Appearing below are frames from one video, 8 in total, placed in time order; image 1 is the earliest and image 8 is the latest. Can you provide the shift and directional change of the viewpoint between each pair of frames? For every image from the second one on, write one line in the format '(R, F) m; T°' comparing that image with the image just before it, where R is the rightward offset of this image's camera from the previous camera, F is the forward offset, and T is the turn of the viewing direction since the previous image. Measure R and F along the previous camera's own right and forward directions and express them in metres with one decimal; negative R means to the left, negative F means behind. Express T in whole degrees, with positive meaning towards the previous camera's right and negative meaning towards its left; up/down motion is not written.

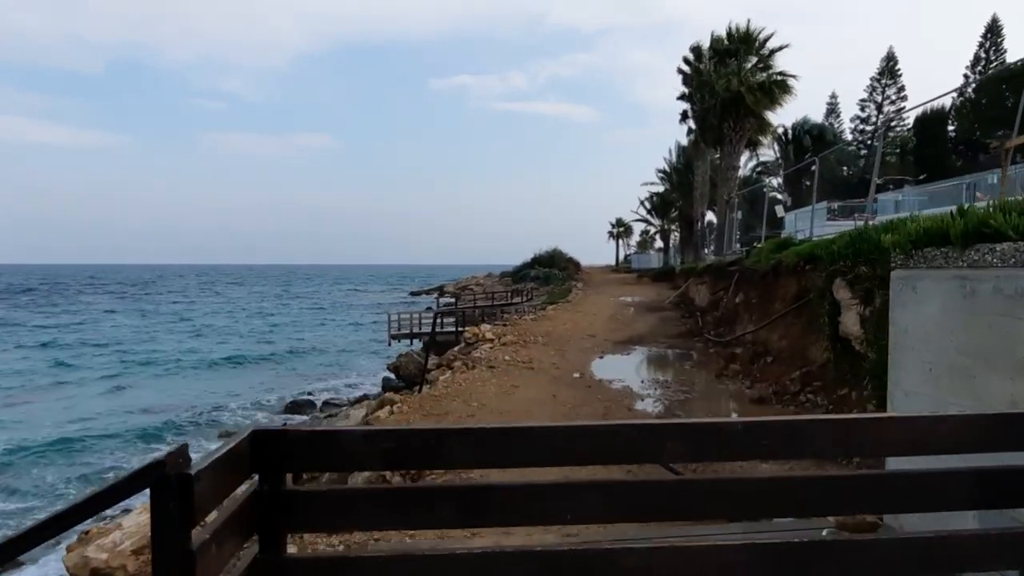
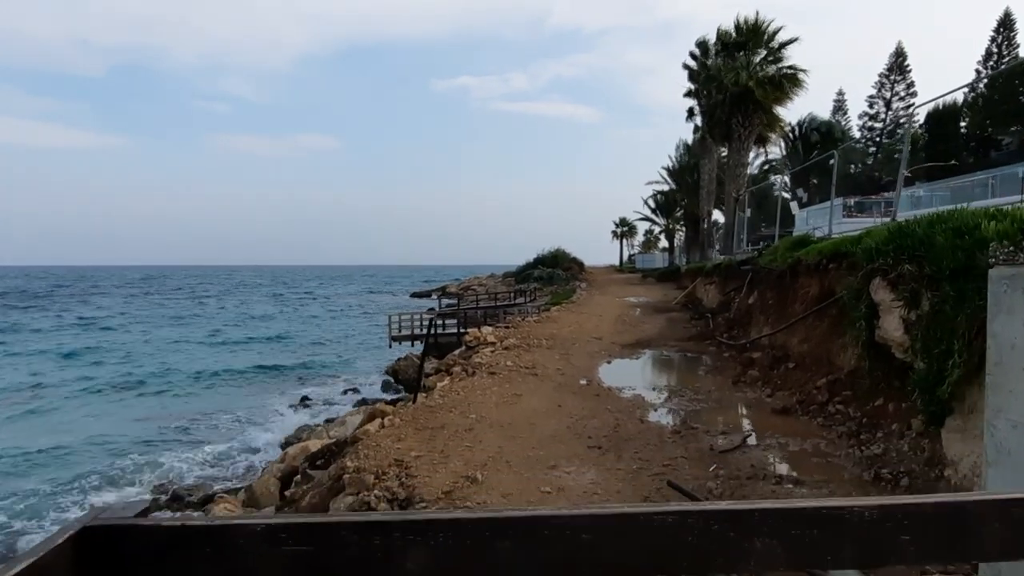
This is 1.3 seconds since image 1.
(0.0, +0.7) m; 0°
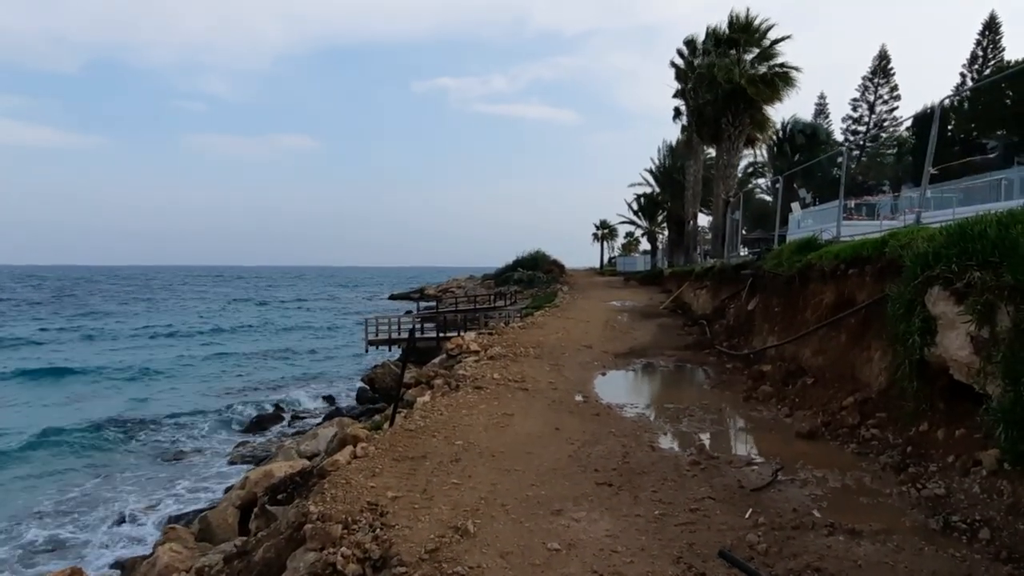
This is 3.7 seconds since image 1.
(-0.2, +1.1) m; +2°
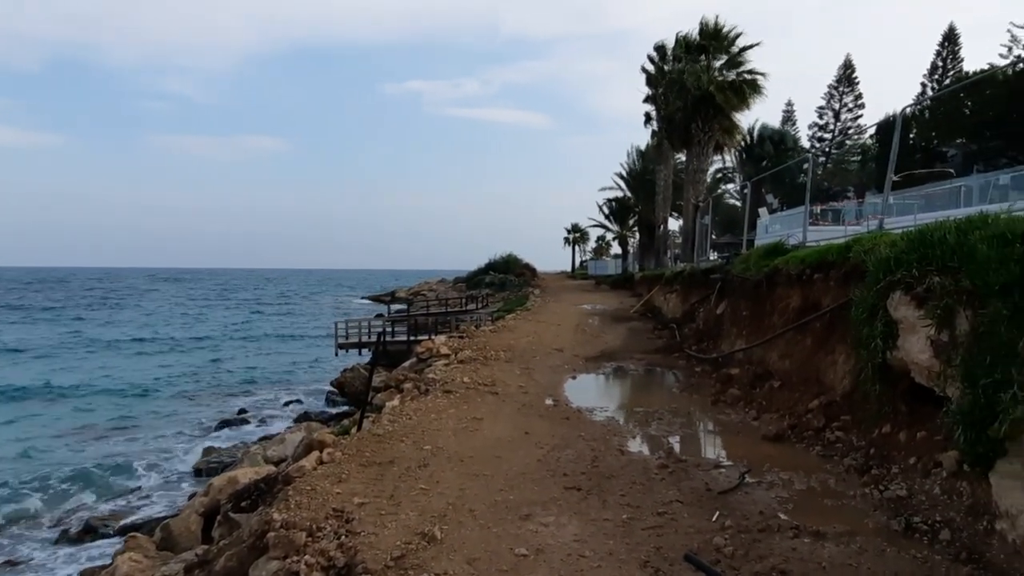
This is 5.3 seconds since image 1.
(0.0, +0.1) m; +2°
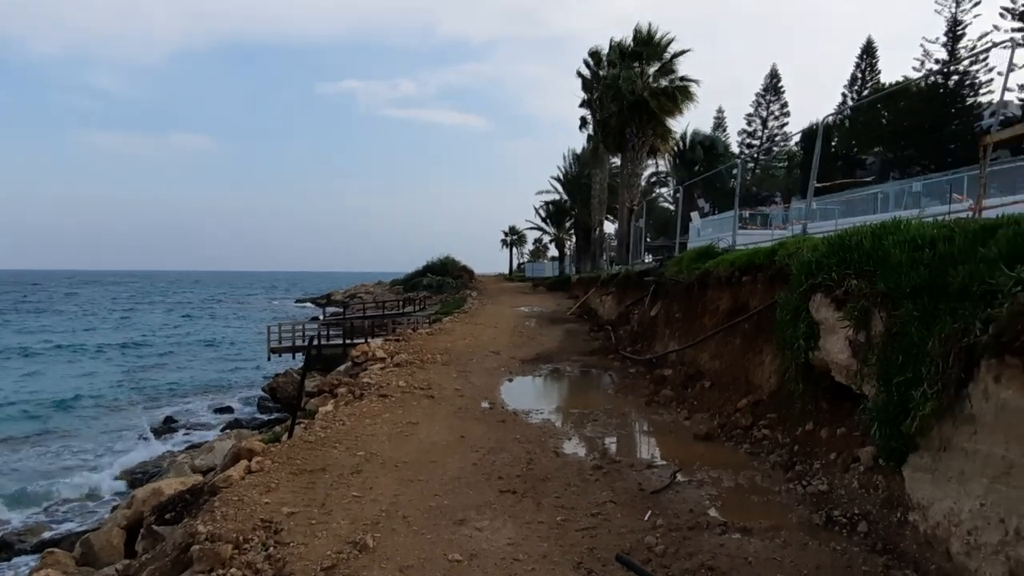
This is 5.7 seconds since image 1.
(0.0, +0.1) m; +5°
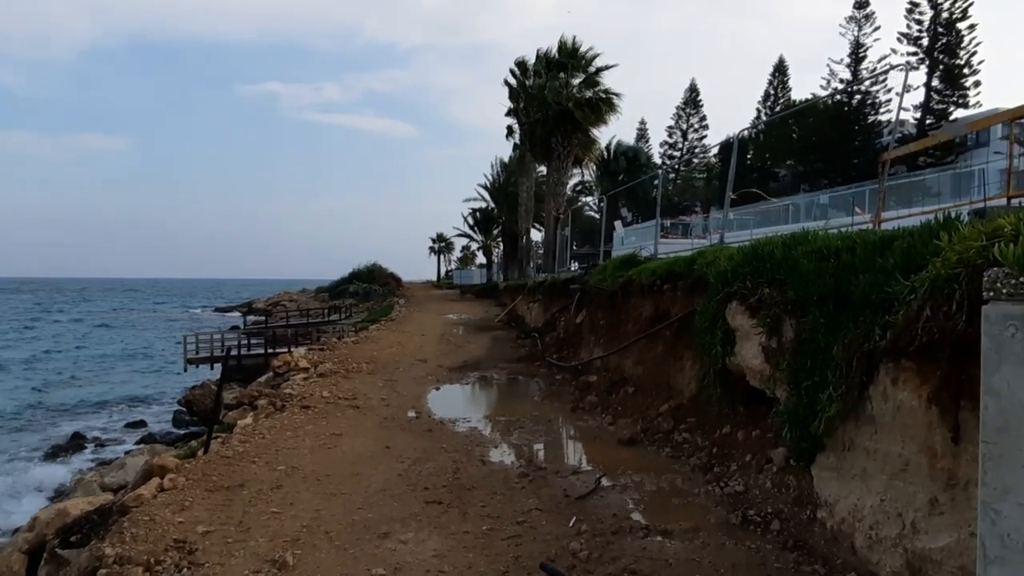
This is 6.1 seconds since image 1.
(0.0, 0.0) m; +6°
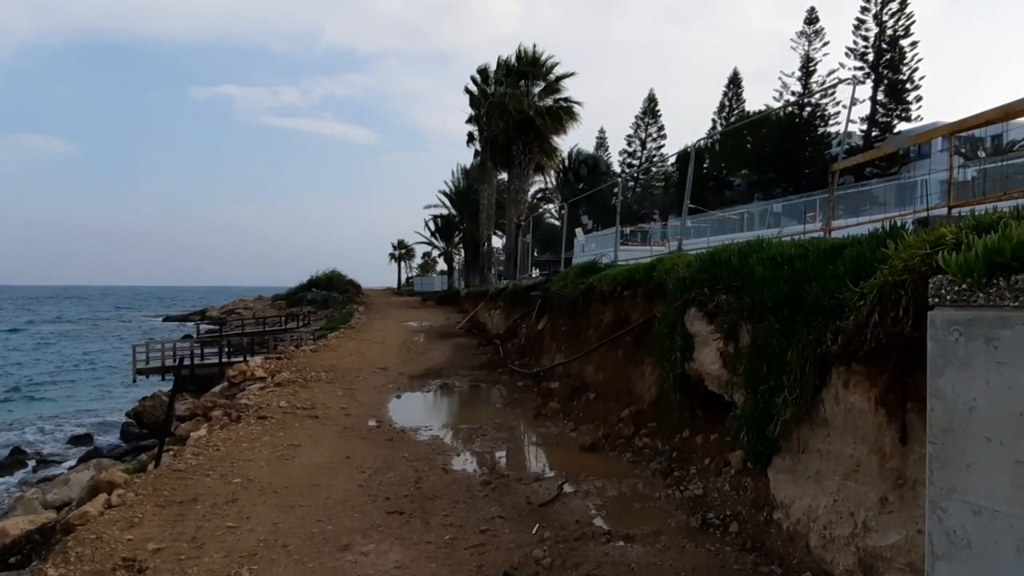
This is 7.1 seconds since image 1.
(0.0, 0.0) m; +3°
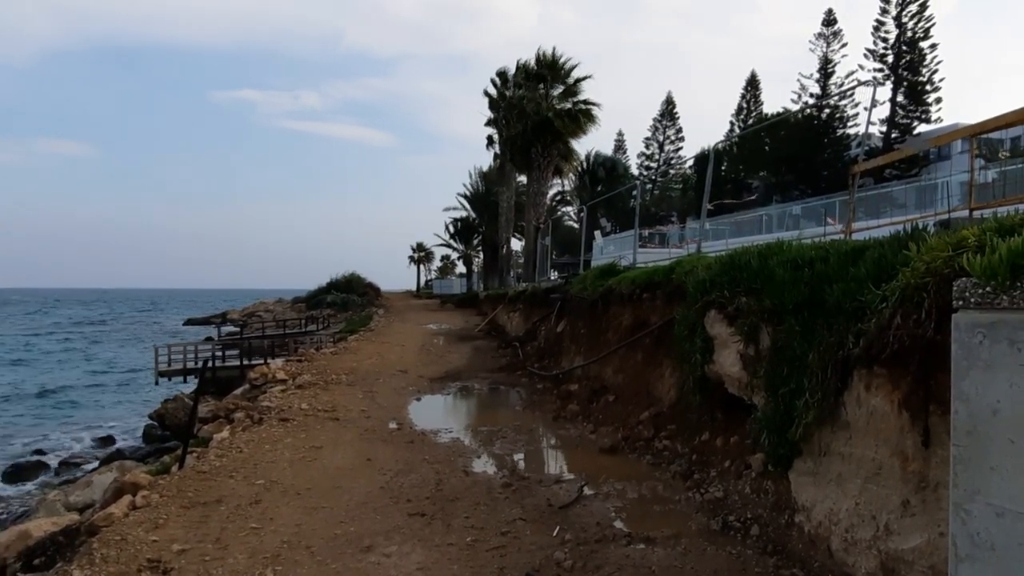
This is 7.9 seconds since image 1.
(0.0, -0.1) m; -2°
